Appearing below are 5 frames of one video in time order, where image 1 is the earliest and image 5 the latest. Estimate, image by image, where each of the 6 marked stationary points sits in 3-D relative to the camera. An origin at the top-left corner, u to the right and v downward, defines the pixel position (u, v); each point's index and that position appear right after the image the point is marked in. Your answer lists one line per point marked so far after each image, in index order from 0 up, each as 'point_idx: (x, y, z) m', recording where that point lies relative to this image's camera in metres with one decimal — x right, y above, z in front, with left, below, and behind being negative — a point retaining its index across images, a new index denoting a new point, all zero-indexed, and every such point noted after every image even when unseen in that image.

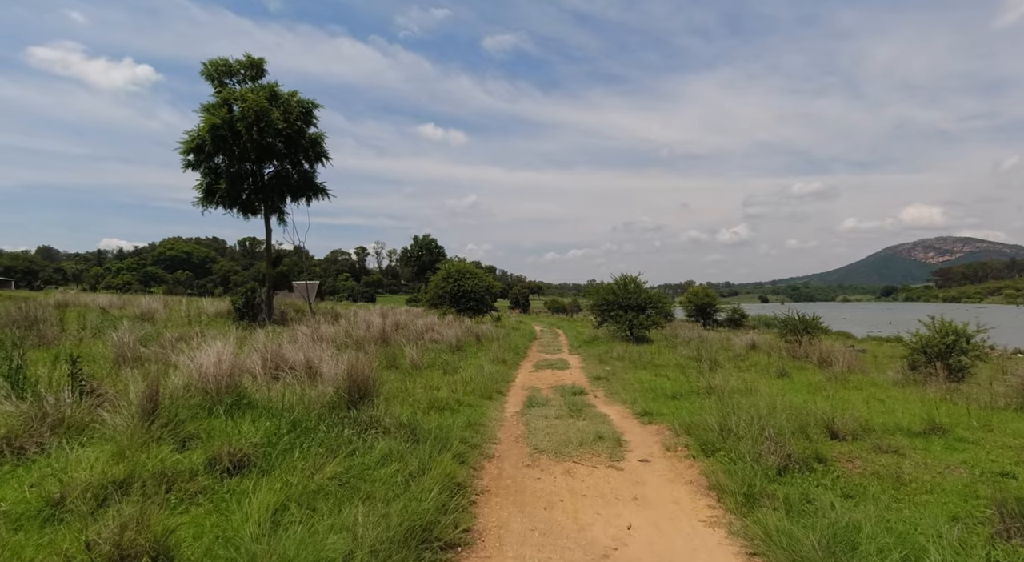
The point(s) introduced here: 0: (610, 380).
0: (+2.3, -2.4, +13.6) m
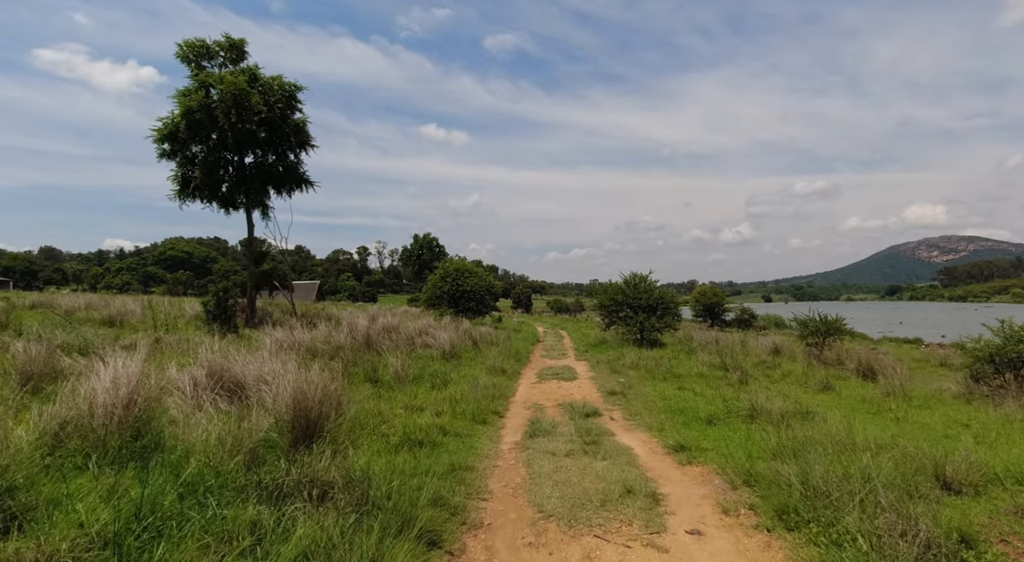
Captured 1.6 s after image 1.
0: (+2.3, -2.3, +11.5) m
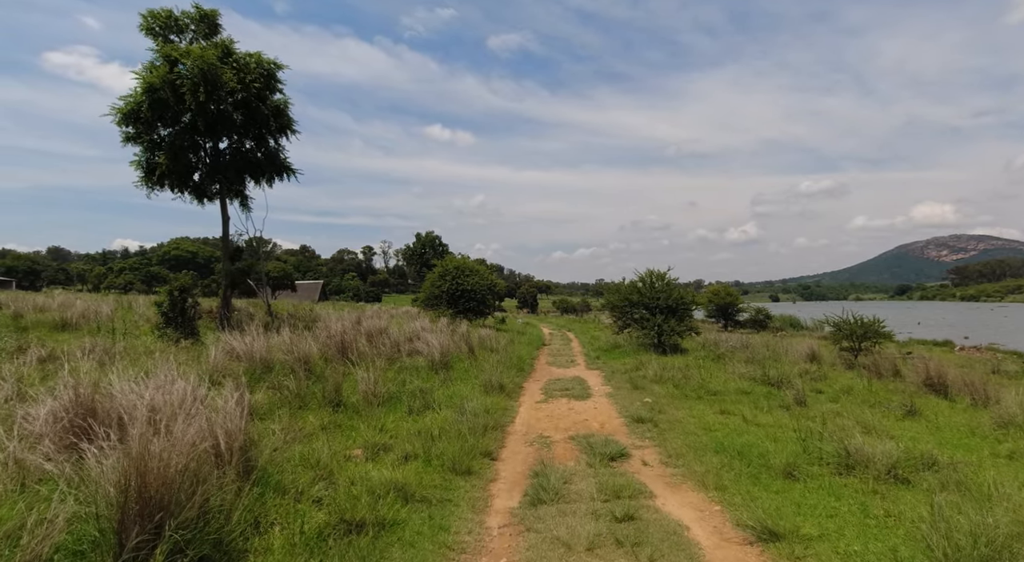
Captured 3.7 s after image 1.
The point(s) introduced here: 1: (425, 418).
0: (+2.3, -2.3, +8.9) m
1: (-1.4, -2.1, +9.0) m
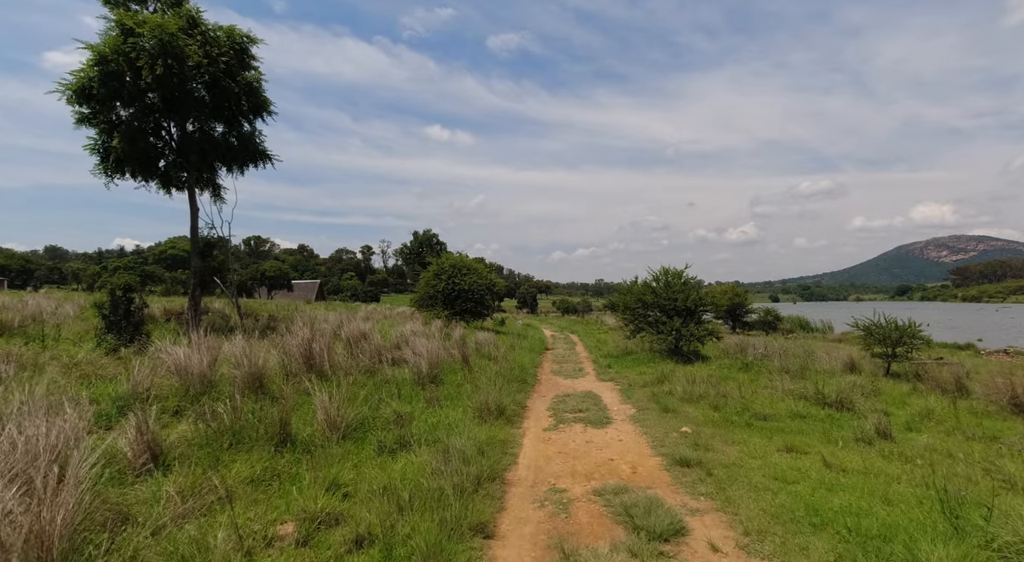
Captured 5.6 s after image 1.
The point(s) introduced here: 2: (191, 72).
0: (+2.3, -2.2, +6.5) m
1: (-1.3, -2.1, +6.6) m
2: (-10.6, +6.9, +19.1) m
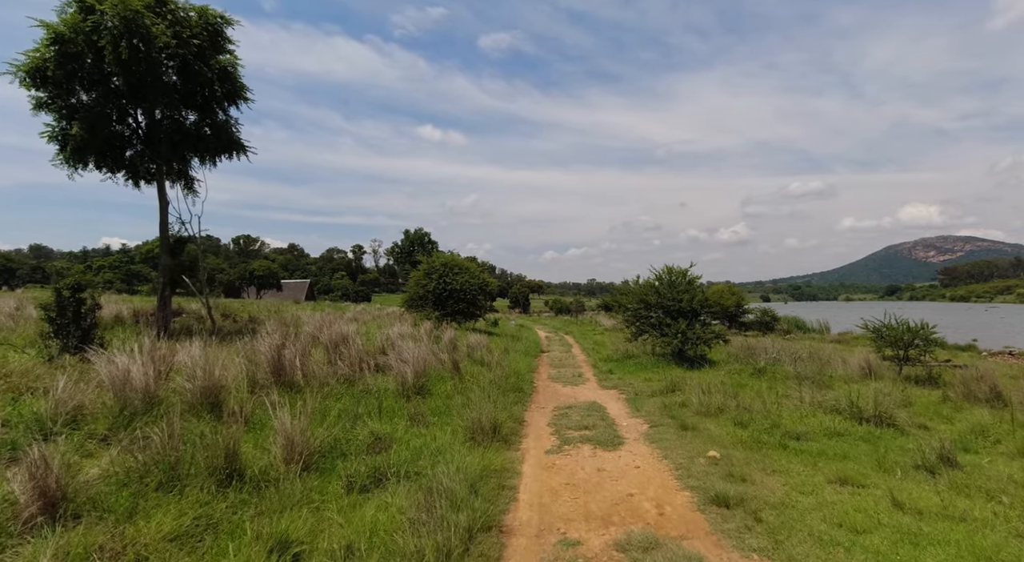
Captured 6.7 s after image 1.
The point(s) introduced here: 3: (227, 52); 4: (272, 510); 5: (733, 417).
0: (+2.3, -2.2, +5.2) m
1: (-1.3, -2.1, +5.2) m
2: (-10.8, +6.9, +17.6) m
3: (-9.6, +7.7, +19.4) m
4: (-2.2, -2.0, +5.2) m
5: (+3.7, -2.3, +9.9) m
